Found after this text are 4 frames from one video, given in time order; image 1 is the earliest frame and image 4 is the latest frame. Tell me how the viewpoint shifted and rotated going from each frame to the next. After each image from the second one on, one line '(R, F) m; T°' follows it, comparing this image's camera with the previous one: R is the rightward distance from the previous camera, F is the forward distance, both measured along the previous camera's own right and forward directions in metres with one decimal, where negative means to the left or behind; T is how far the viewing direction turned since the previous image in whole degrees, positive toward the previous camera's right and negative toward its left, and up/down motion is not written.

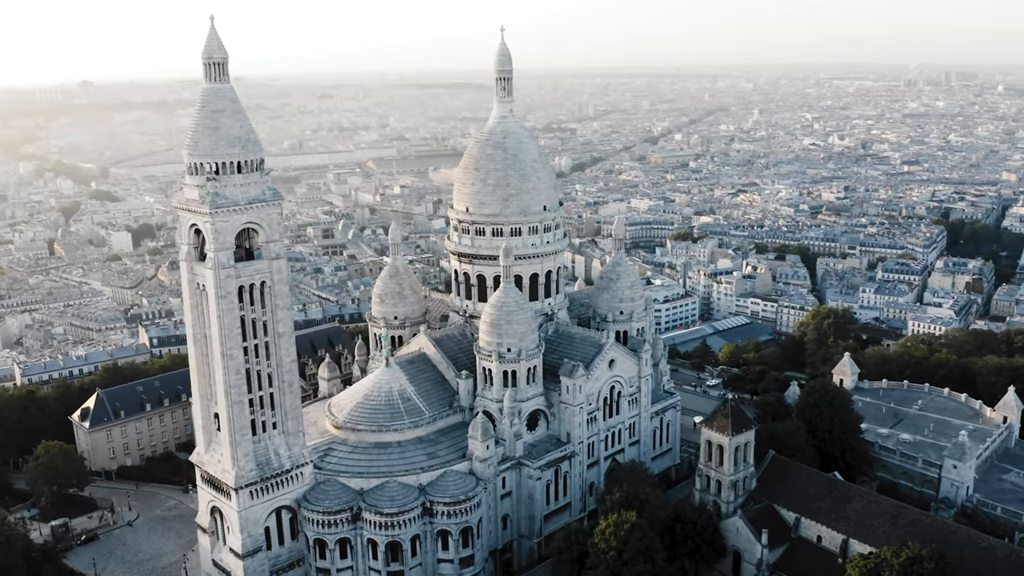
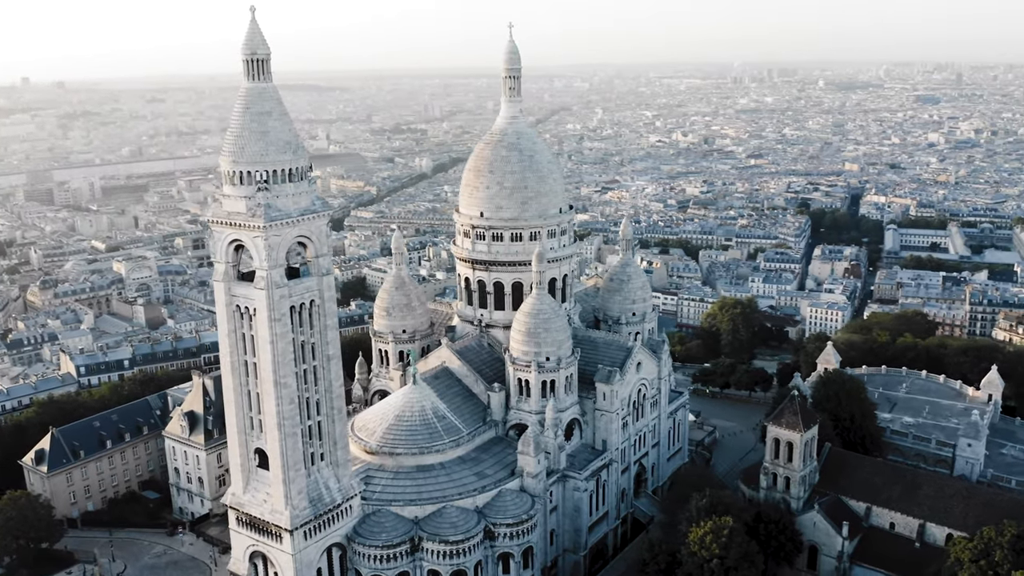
(-11.5, +3.4) m; +10°
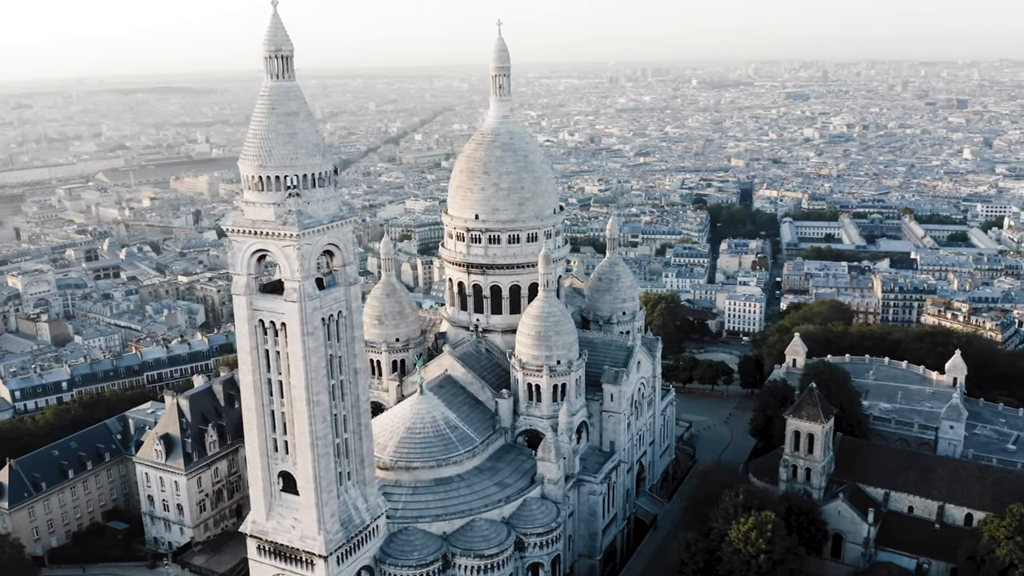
(-7.3, +1.8) m; +8°
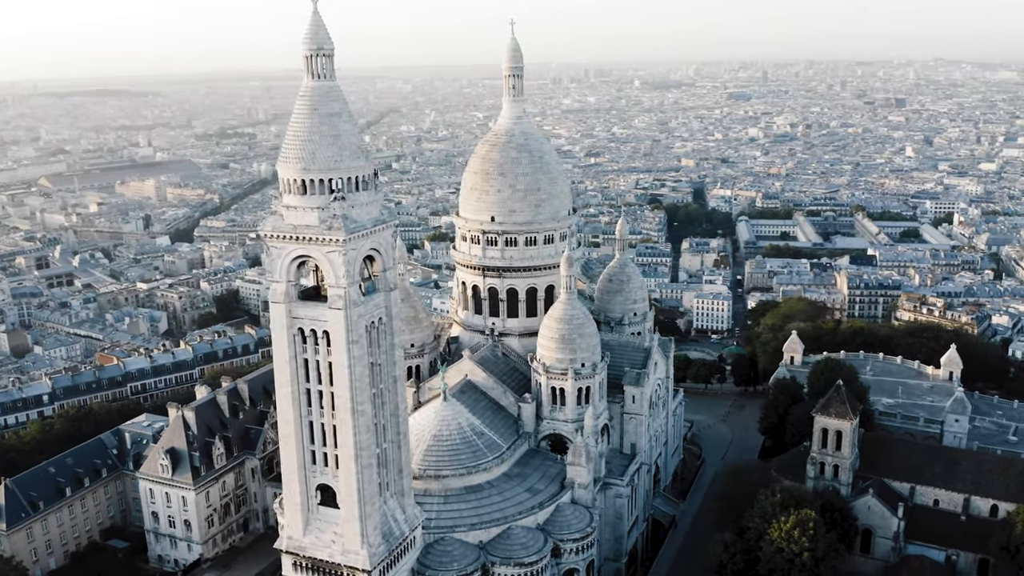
(-4.5, +0.9) m; +4°
